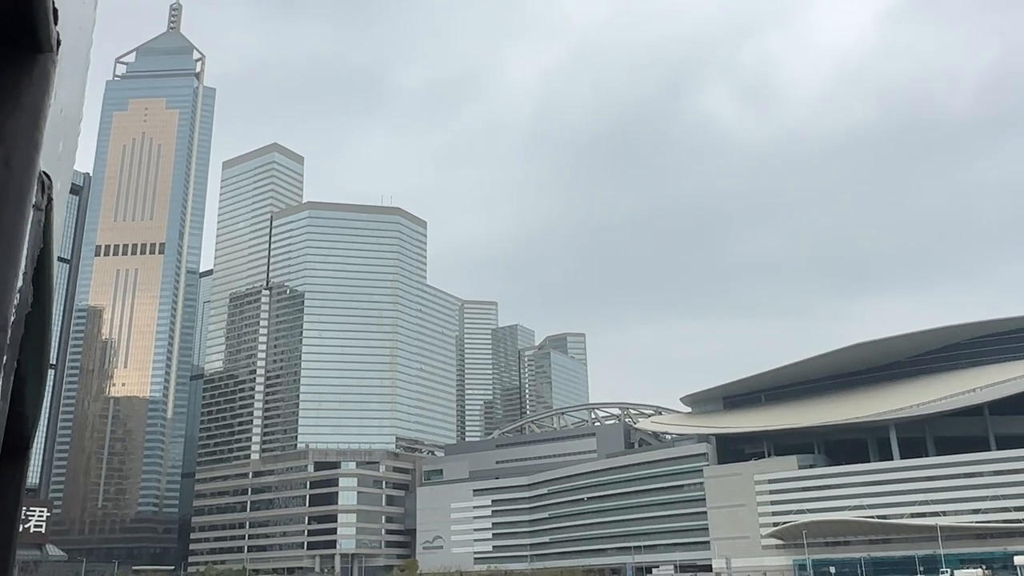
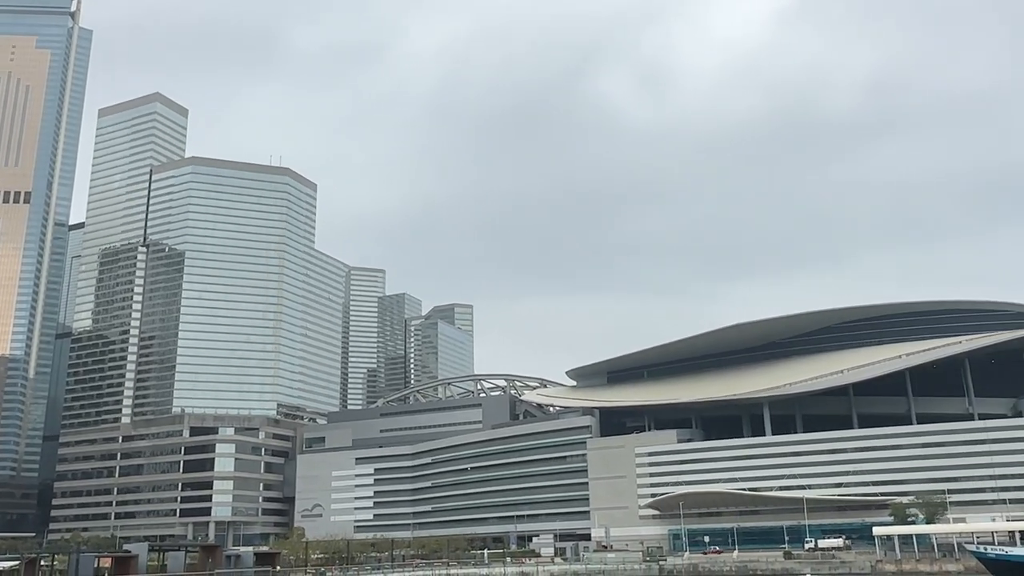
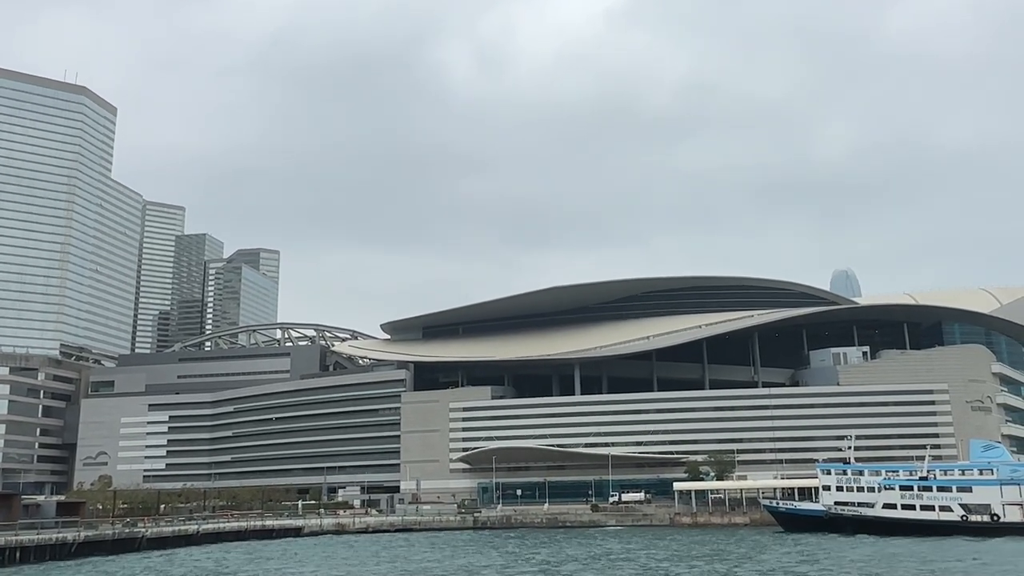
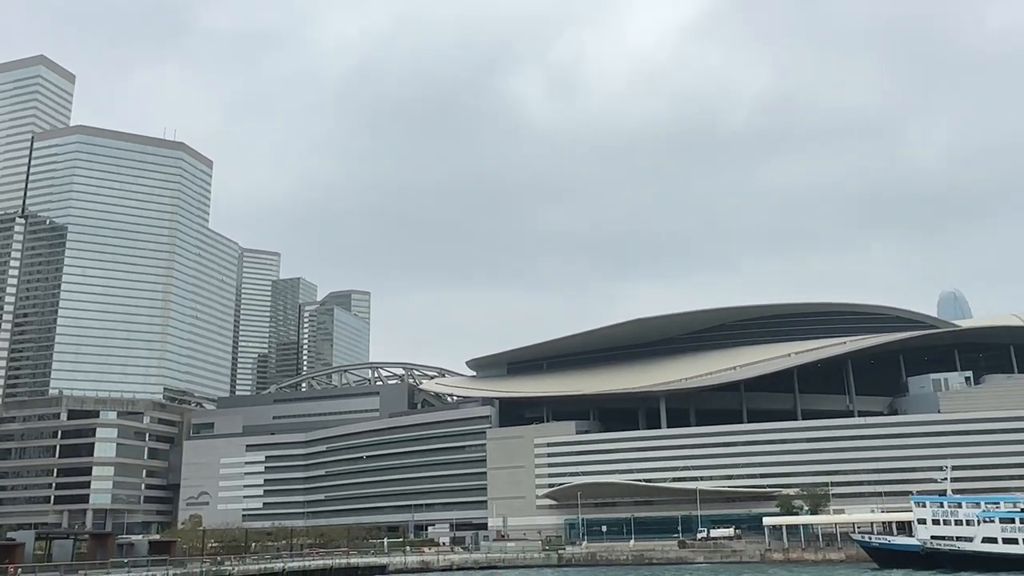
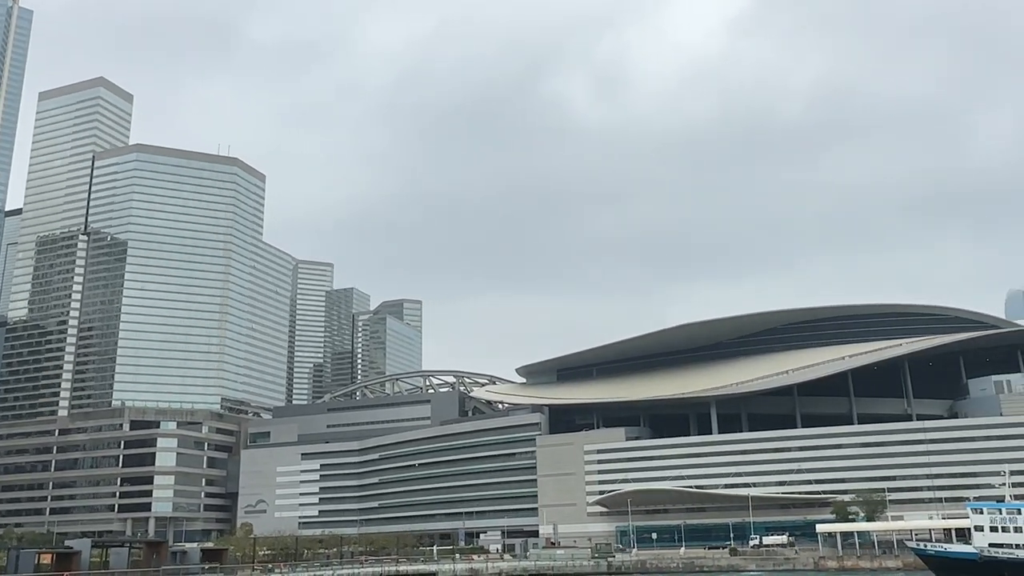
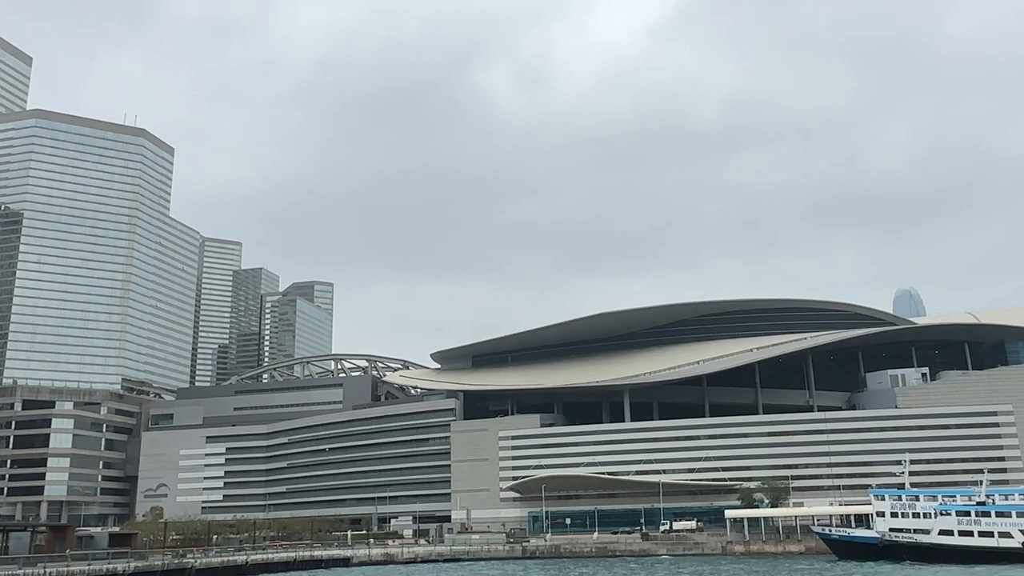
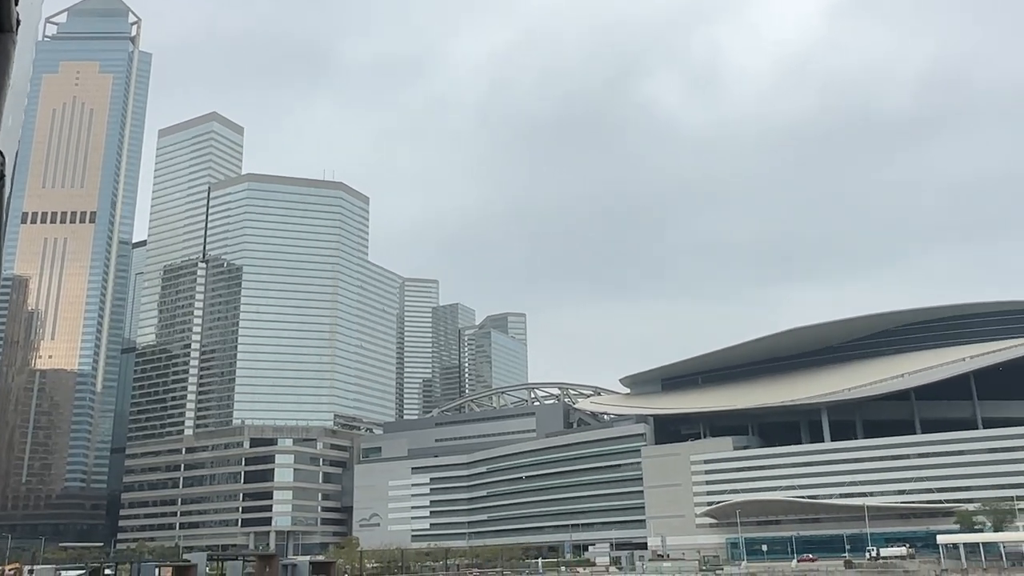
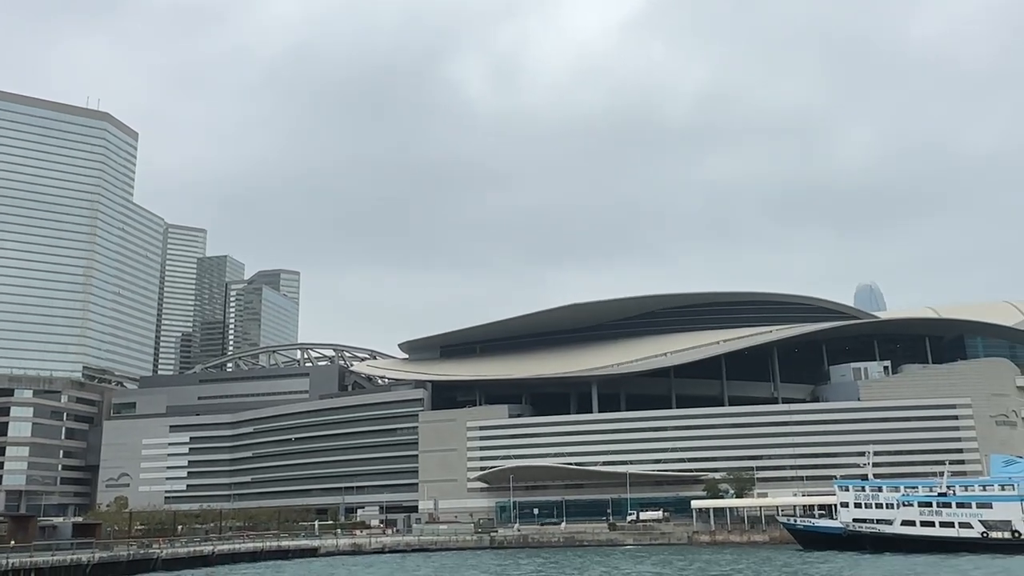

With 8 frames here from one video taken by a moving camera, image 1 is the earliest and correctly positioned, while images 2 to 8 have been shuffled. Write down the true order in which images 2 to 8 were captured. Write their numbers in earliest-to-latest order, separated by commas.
7, 2, 5, 4, 6, 8, 3
